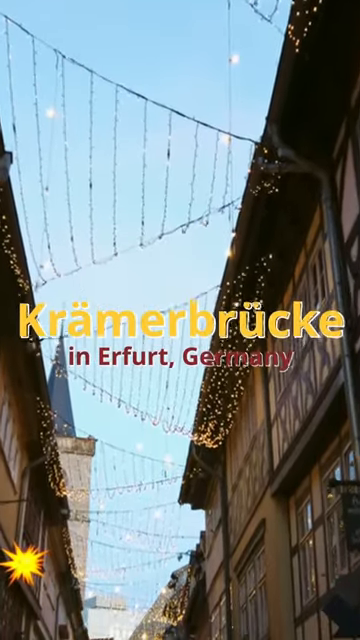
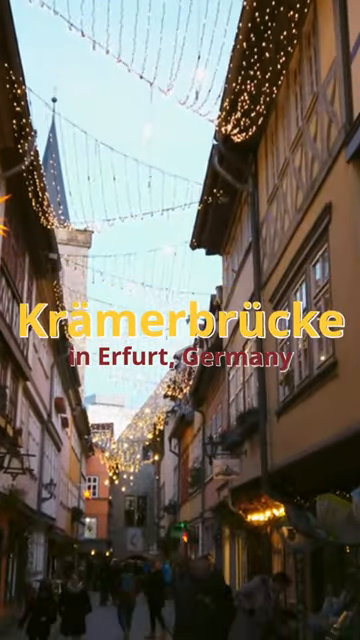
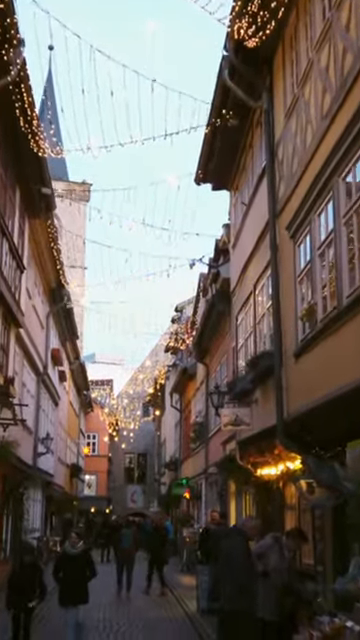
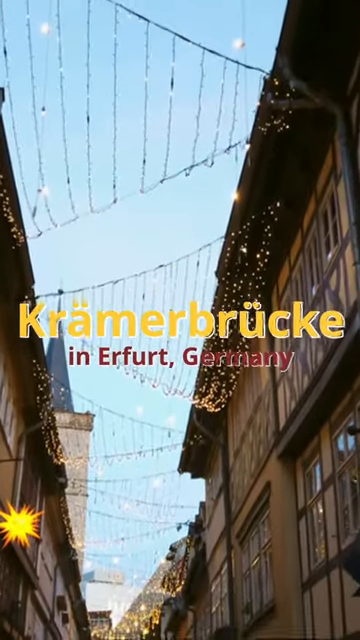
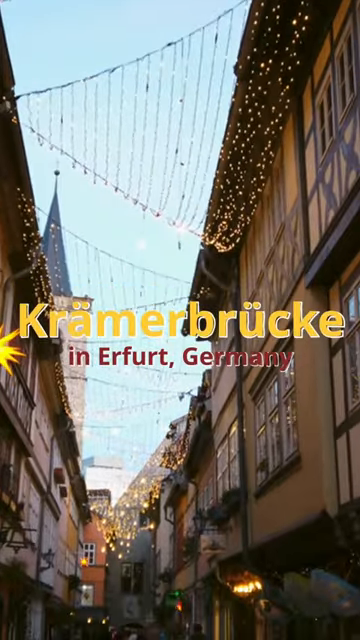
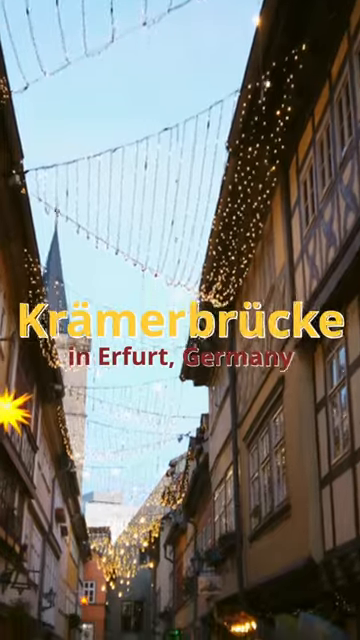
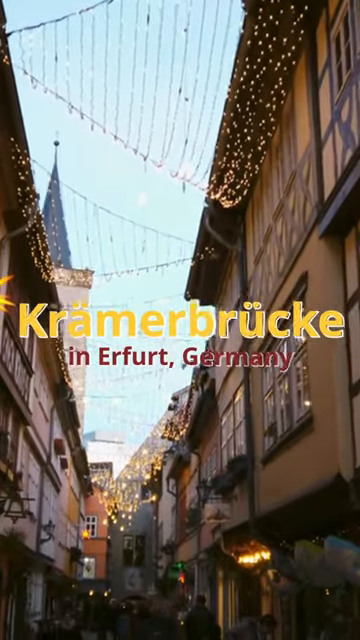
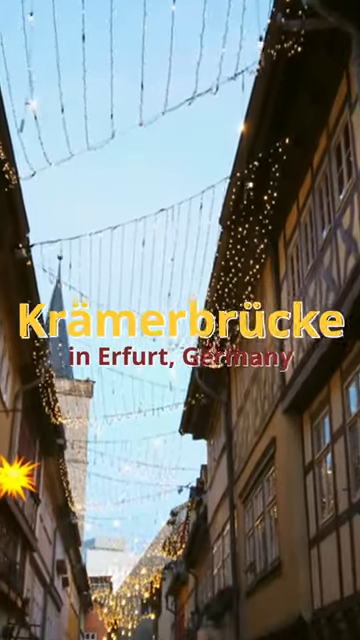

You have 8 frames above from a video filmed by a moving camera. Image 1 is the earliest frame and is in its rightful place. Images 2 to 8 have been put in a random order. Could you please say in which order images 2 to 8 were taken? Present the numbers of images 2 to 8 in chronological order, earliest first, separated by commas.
4, 8, 6, 5, 7, 2, 3
